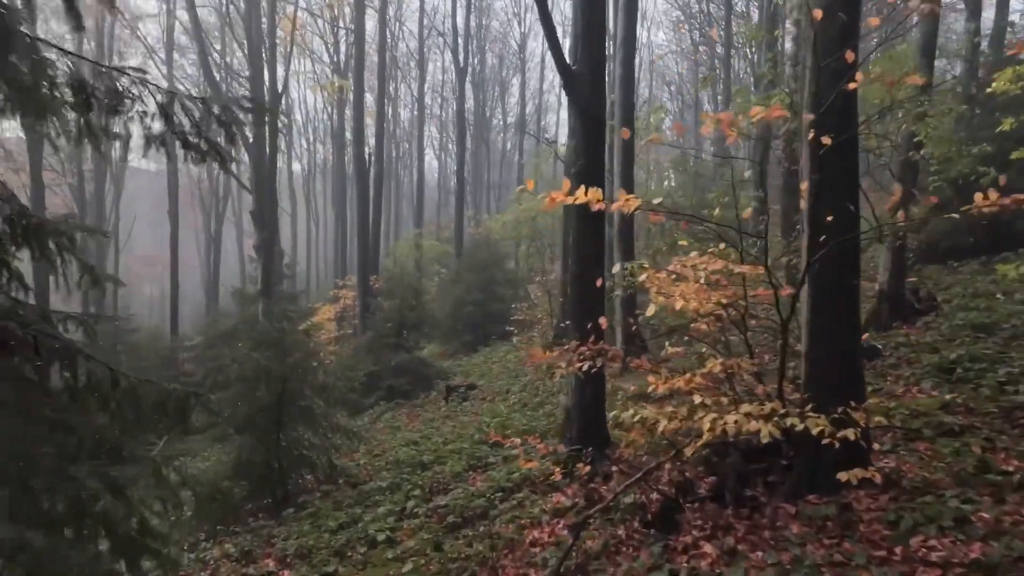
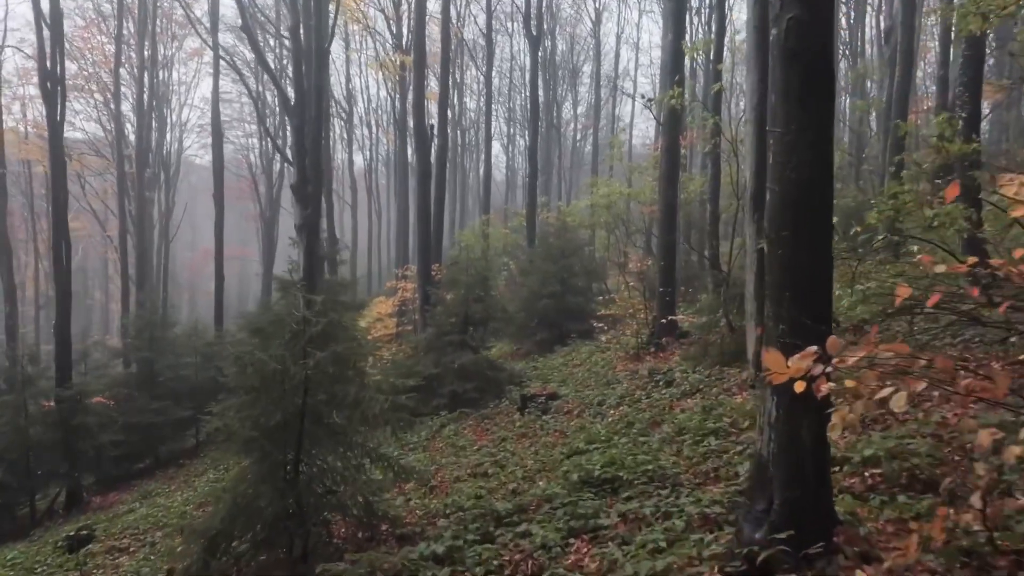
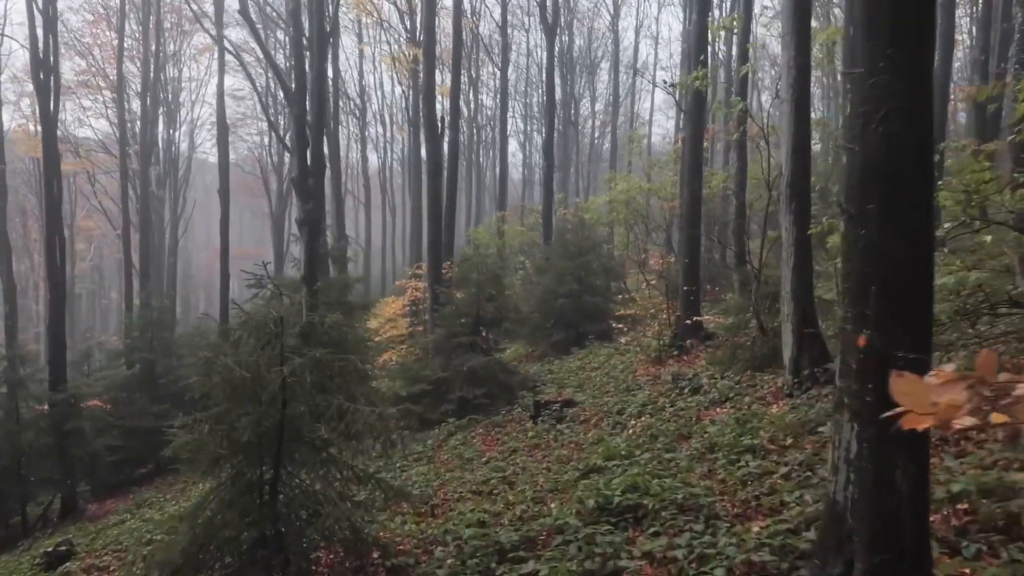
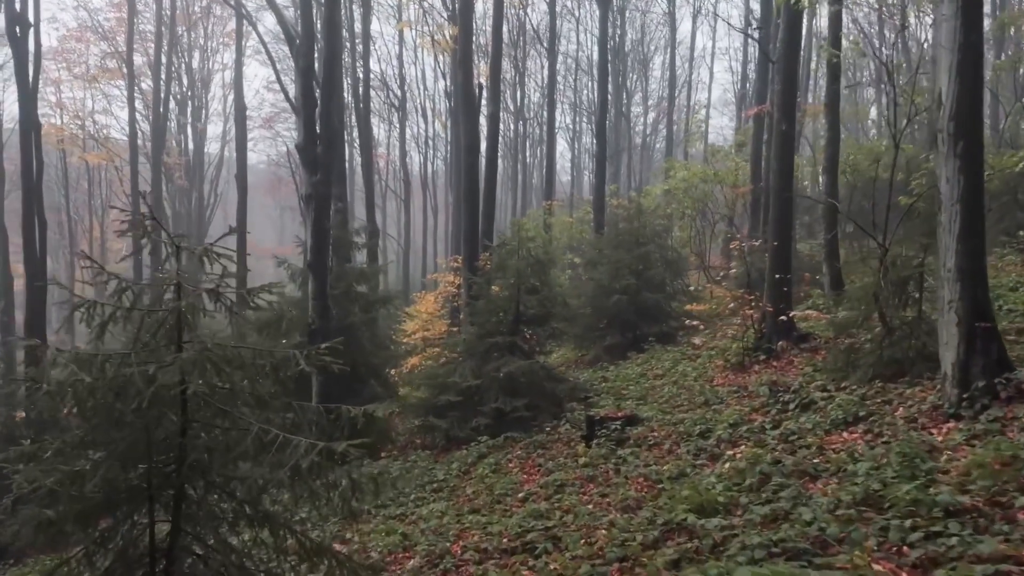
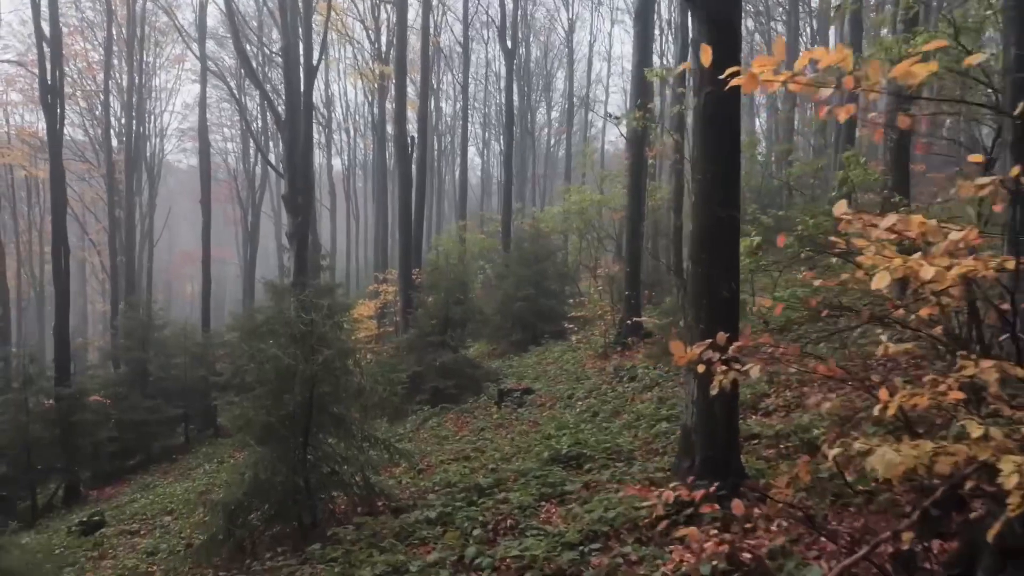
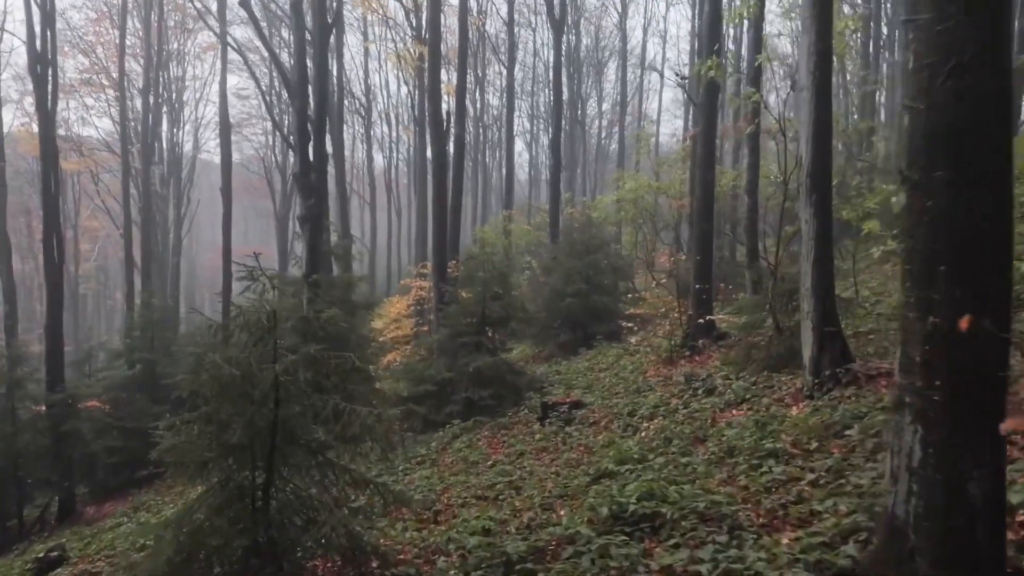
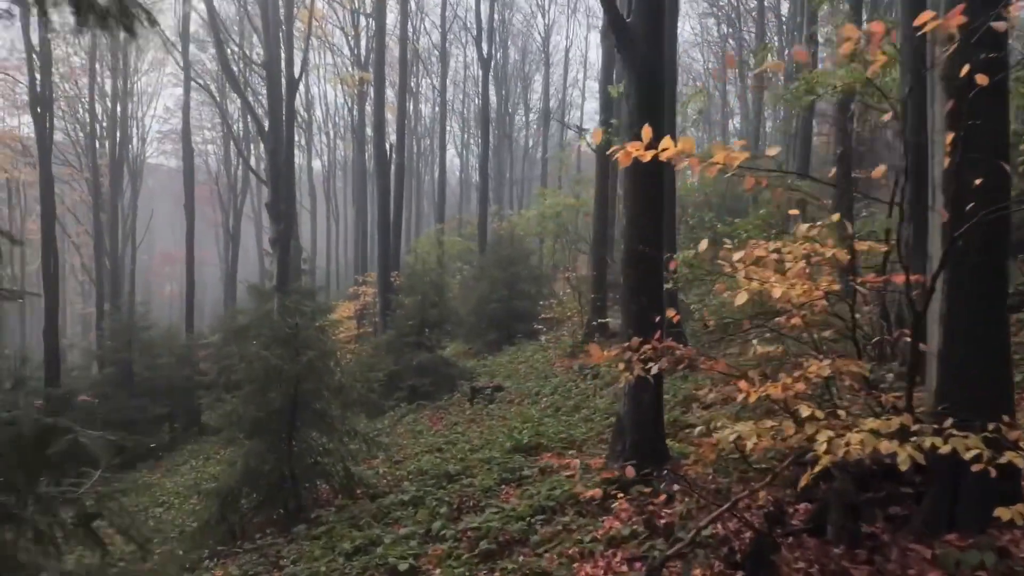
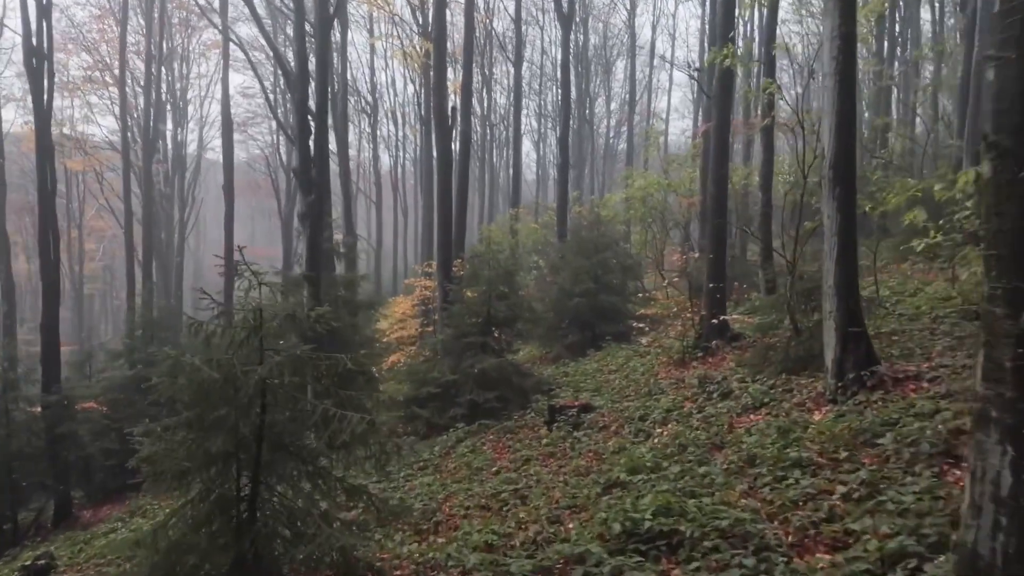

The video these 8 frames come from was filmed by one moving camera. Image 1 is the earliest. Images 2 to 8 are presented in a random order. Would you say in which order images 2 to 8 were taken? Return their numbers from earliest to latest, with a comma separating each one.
7, 5, 2, 3, 6, 8, 4
